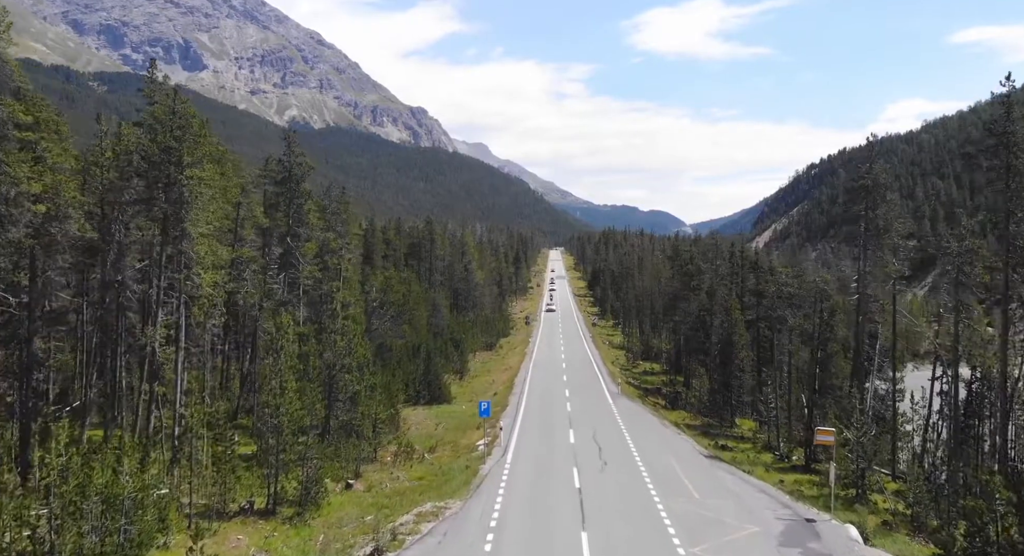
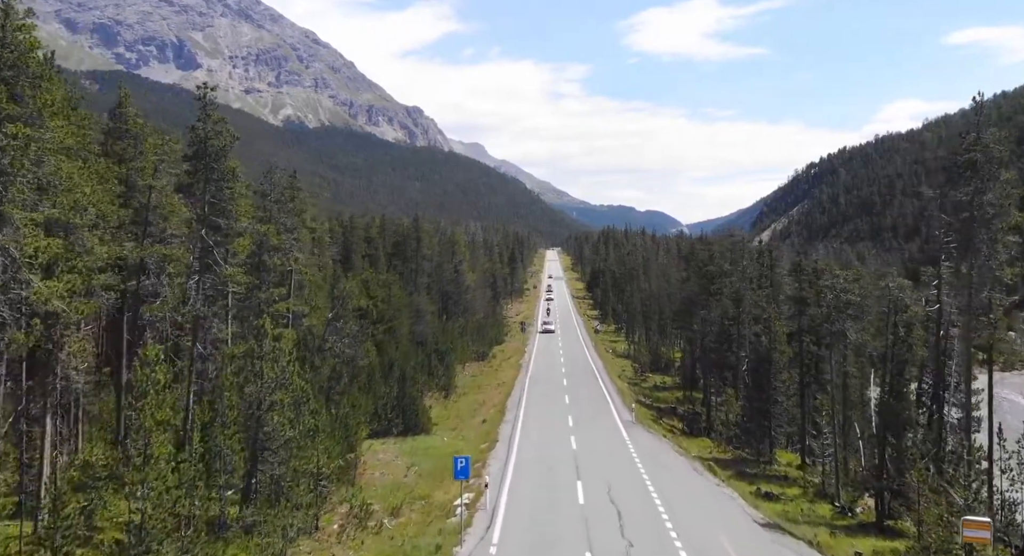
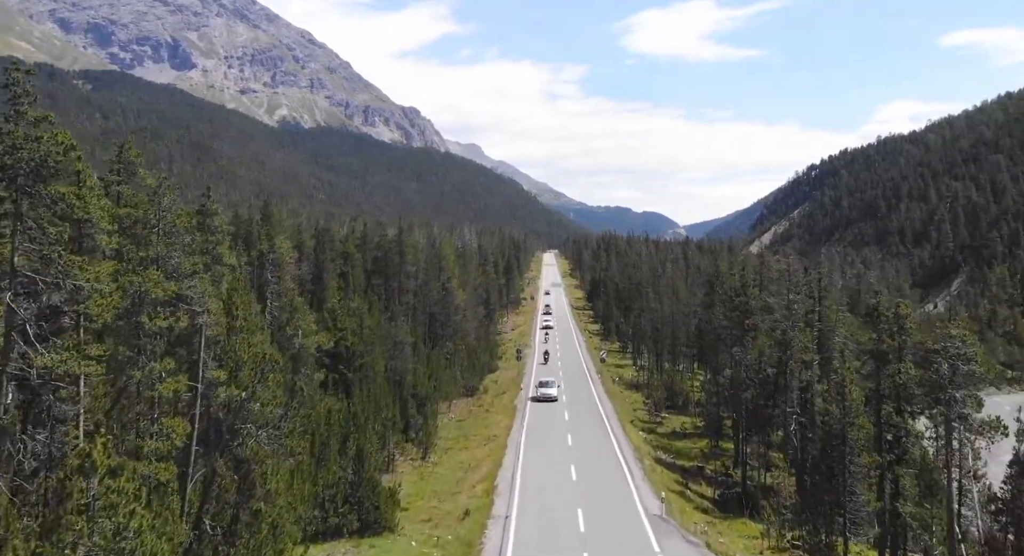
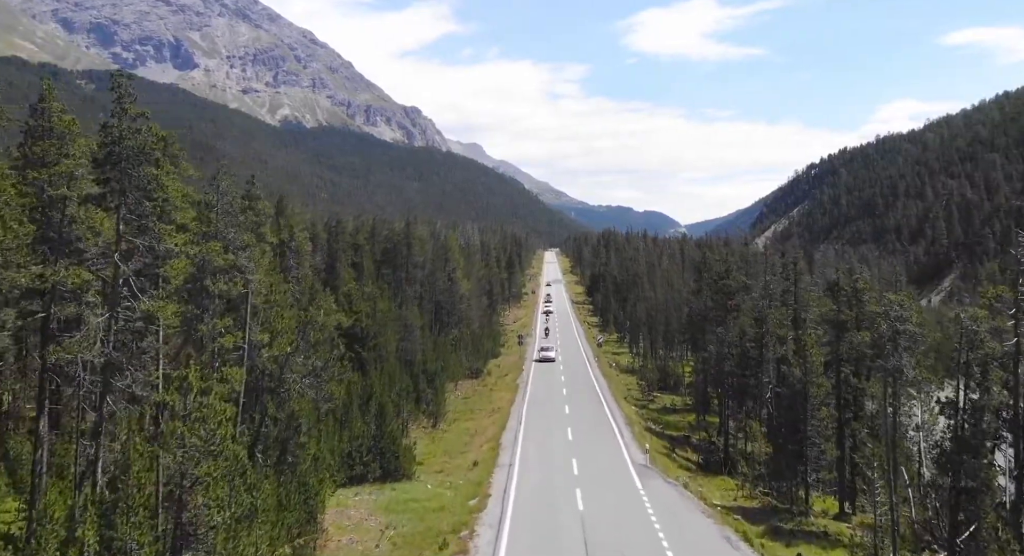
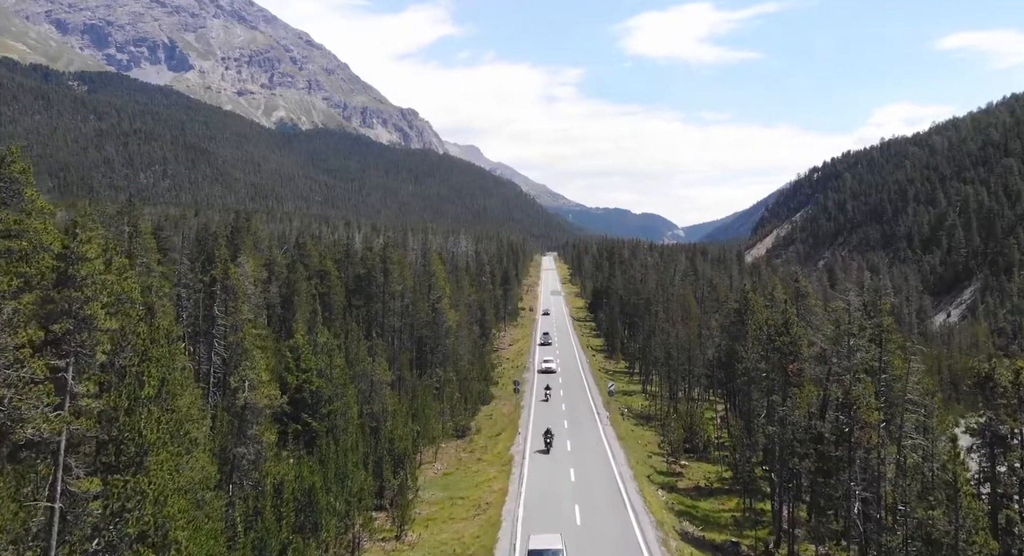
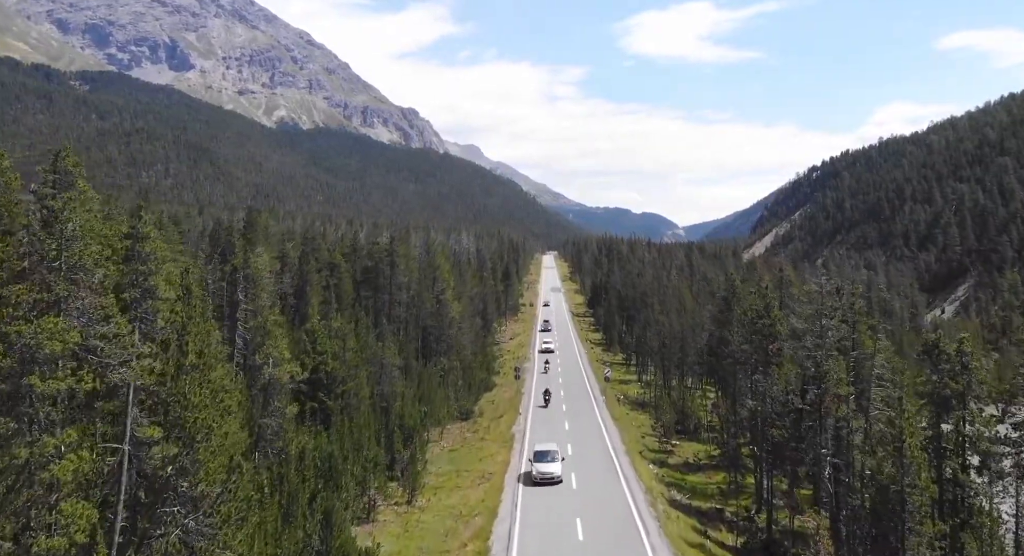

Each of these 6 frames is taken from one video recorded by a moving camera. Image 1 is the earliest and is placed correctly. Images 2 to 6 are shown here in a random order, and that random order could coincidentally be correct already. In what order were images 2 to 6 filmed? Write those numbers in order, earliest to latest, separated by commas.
2, 4, 3, 6, 5
